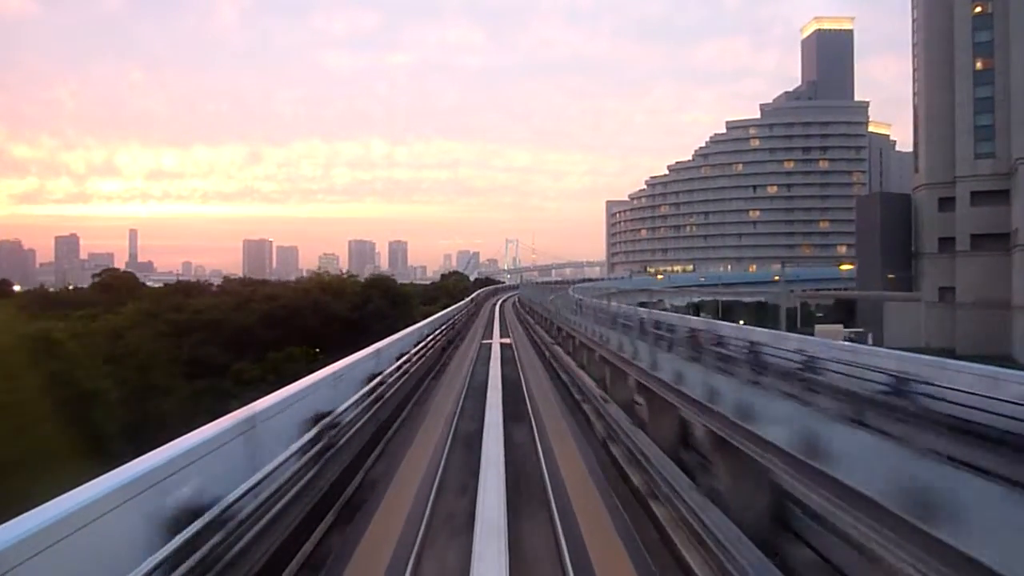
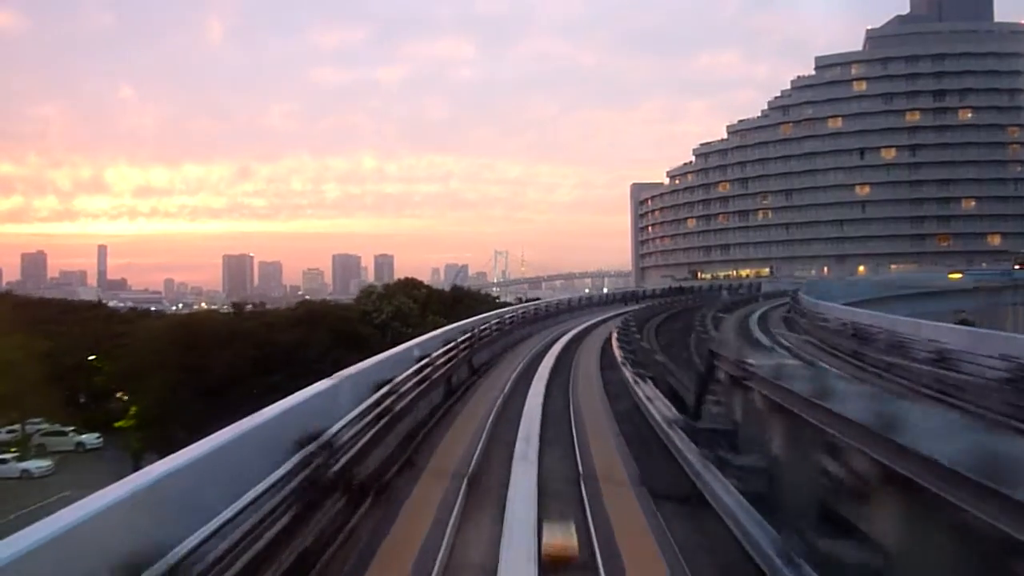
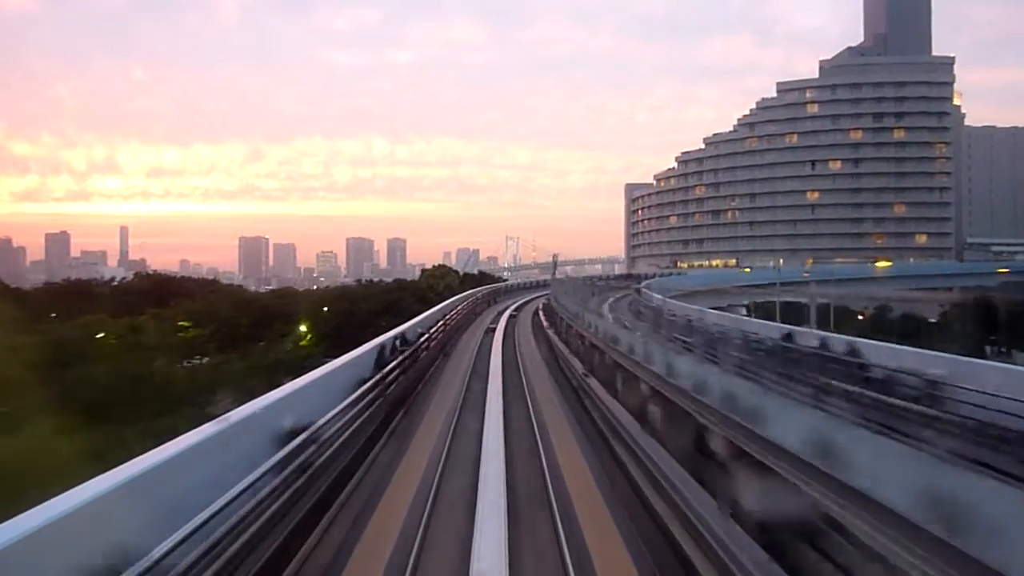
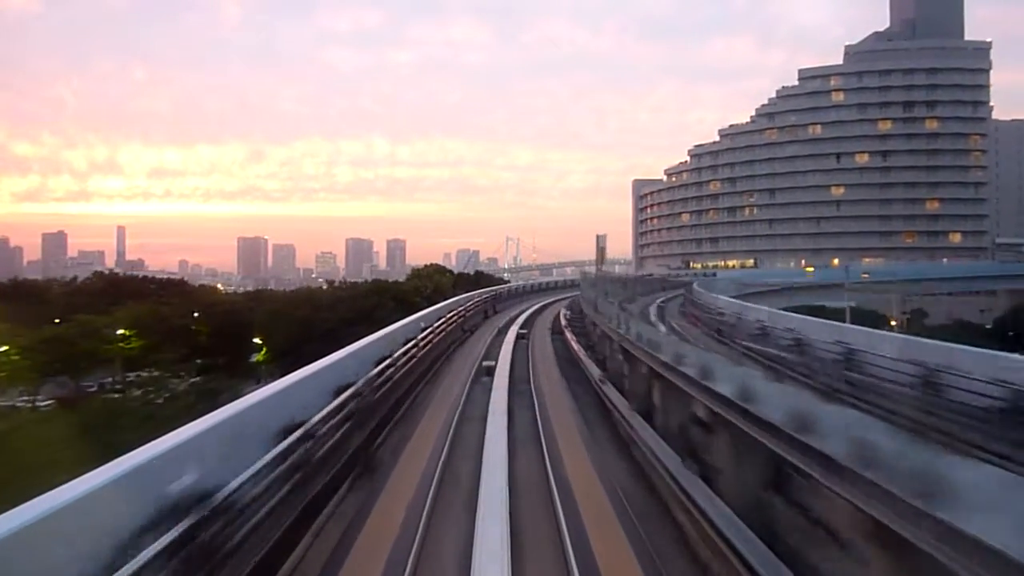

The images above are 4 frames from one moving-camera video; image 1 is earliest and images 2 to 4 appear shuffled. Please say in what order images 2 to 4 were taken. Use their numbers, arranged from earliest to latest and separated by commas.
3, 4, 2
